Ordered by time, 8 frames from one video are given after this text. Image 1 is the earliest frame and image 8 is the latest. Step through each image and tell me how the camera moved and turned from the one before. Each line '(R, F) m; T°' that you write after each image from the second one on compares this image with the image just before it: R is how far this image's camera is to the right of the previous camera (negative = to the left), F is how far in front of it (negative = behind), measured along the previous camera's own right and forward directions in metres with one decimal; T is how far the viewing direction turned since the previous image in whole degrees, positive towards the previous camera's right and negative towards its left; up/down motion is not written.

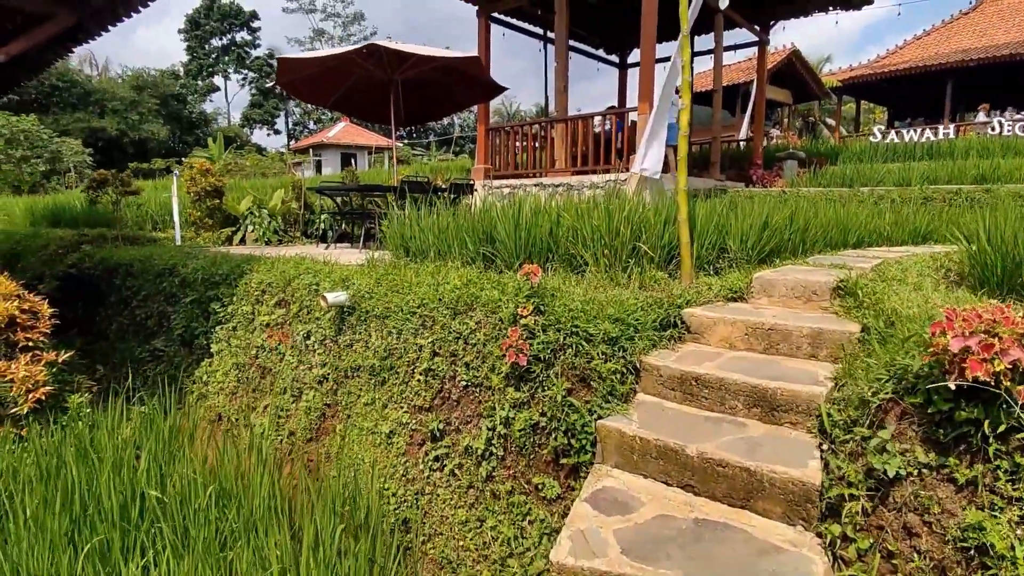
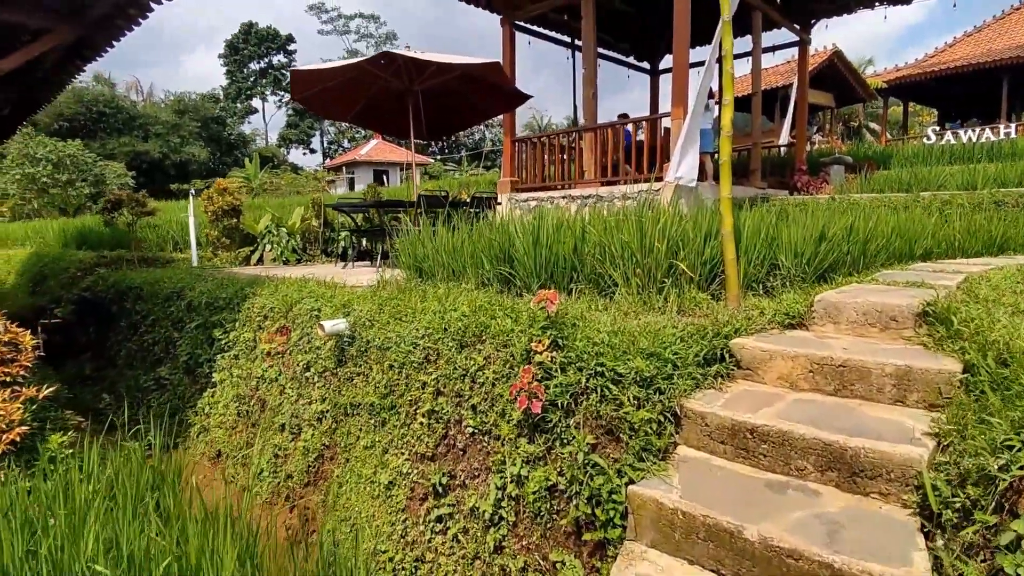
(+0.1, +0.4) m; -3°
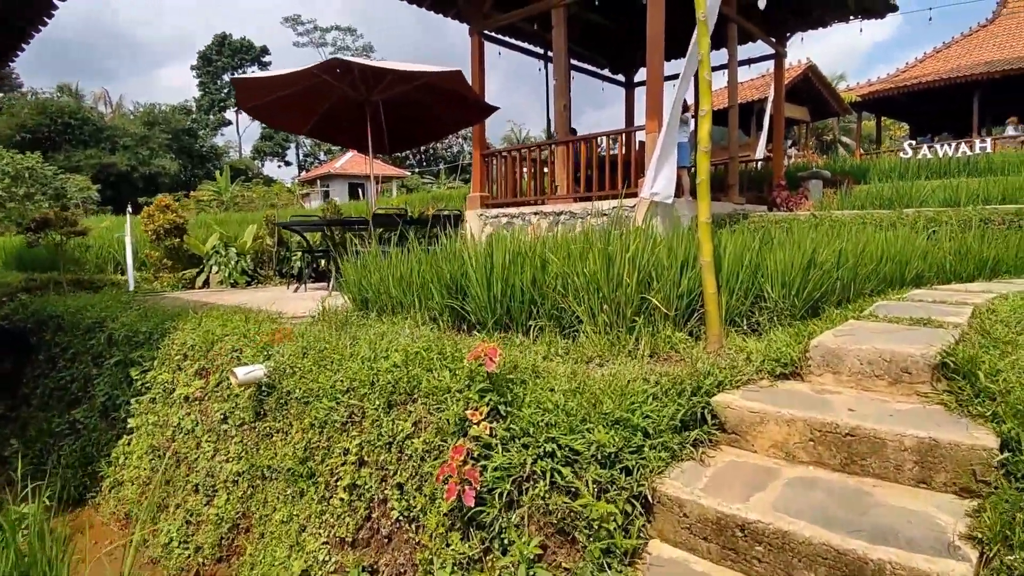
(+0.2, +0.4) m; +2°
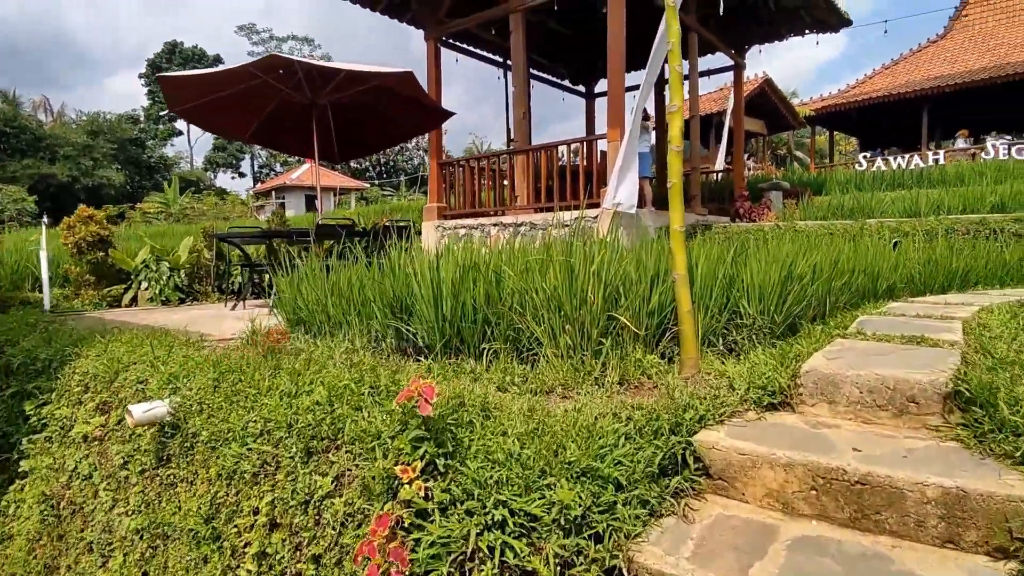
(+0.1, +0.3) m; +4°
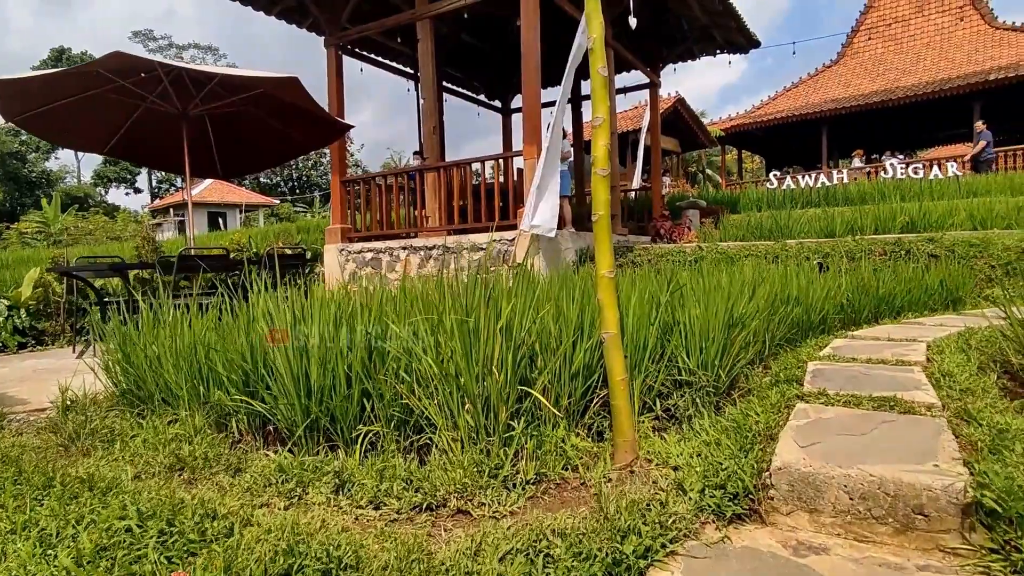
(+0.1, +0.6) m; +7°
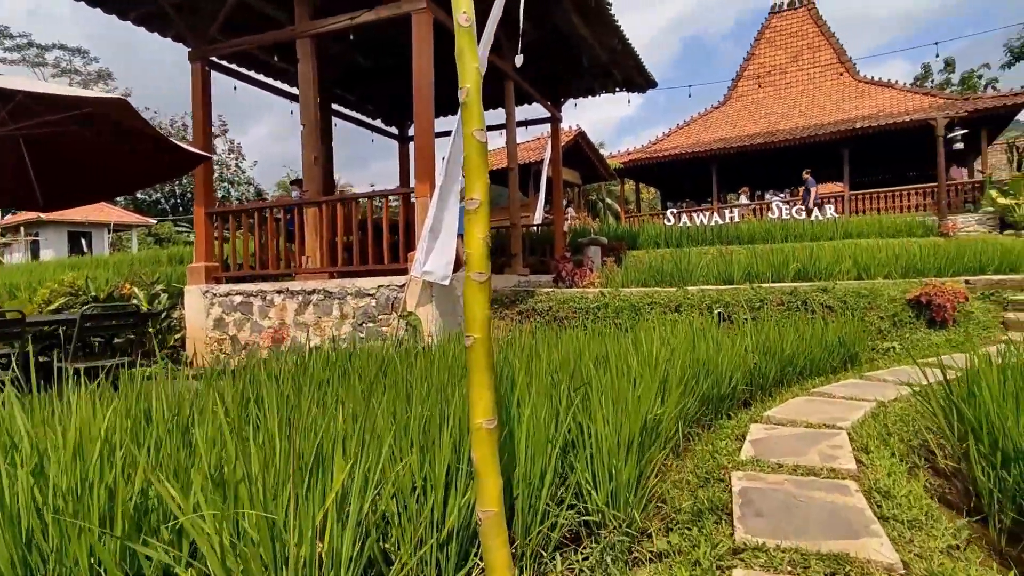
(+0.1, +0.5) m; +9°
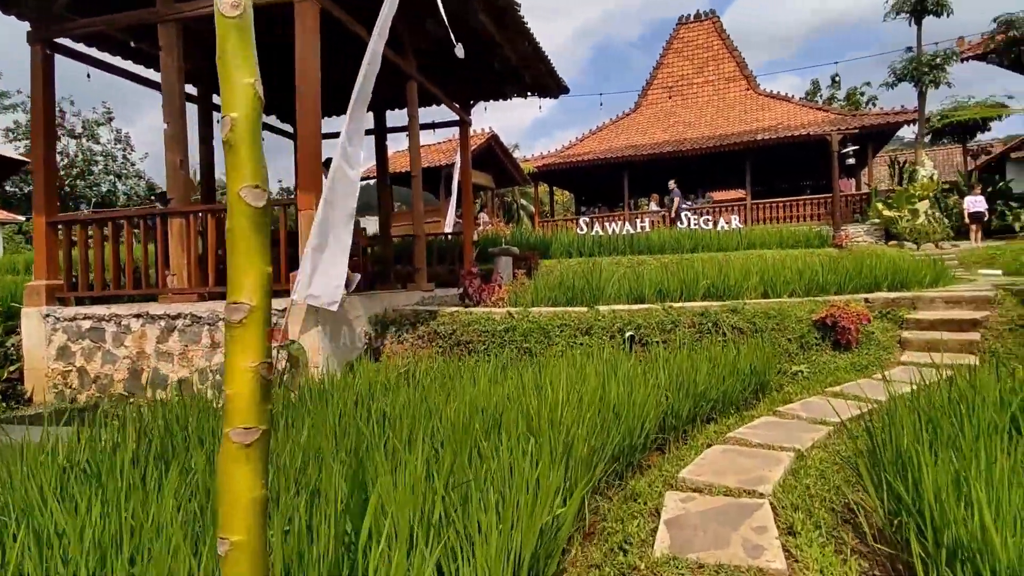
(+0.2, +0.5) m; +8°
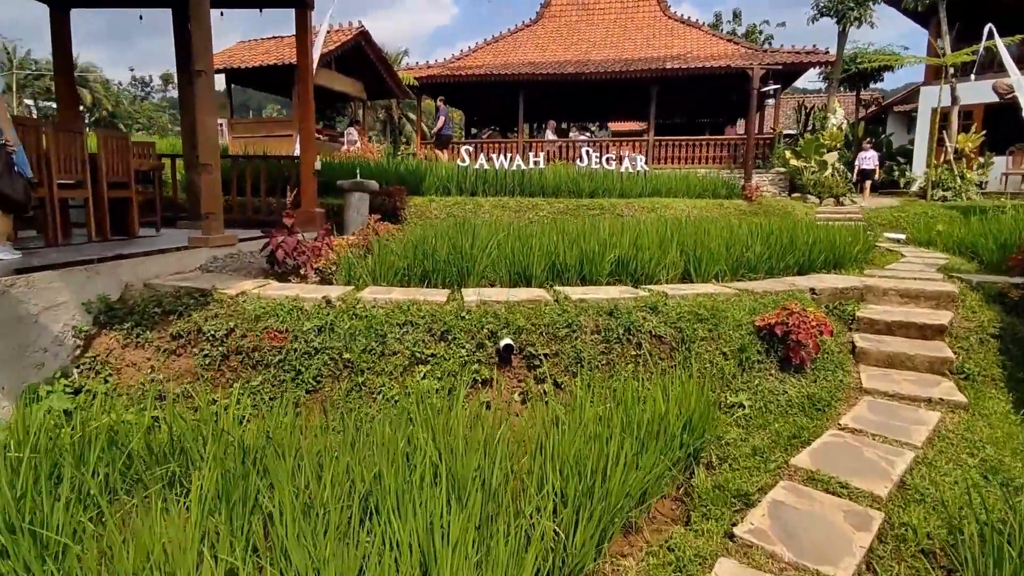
(+0.5, +2.0) m; +11°
